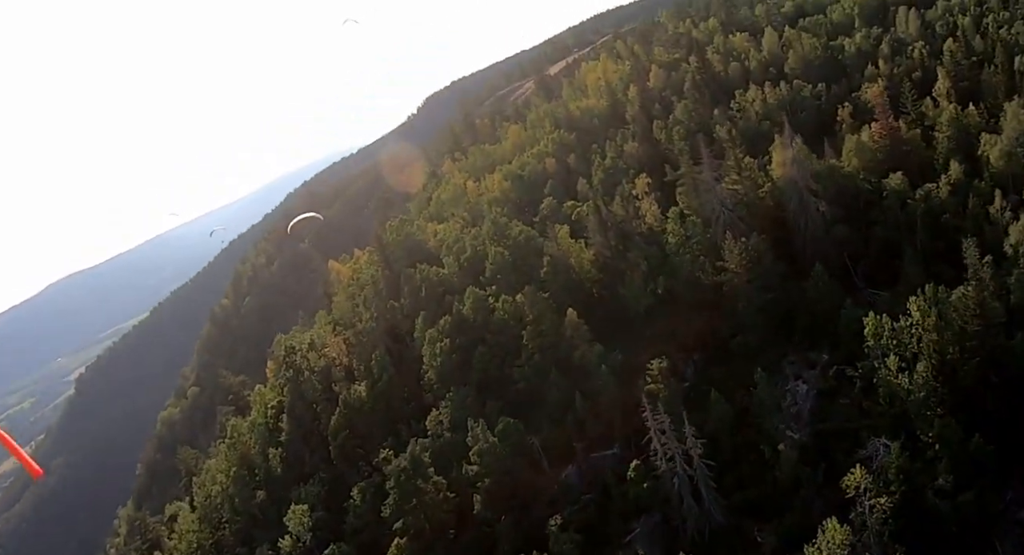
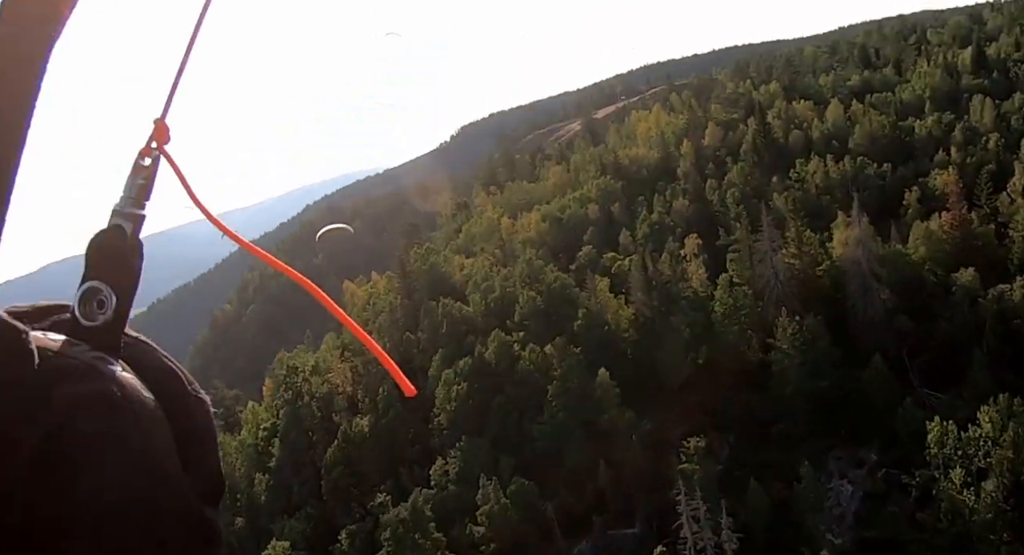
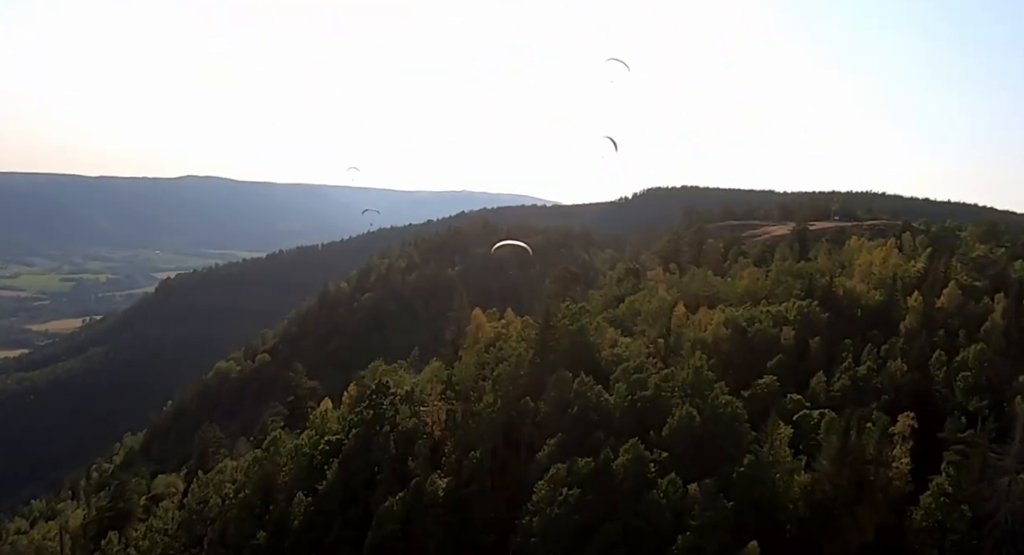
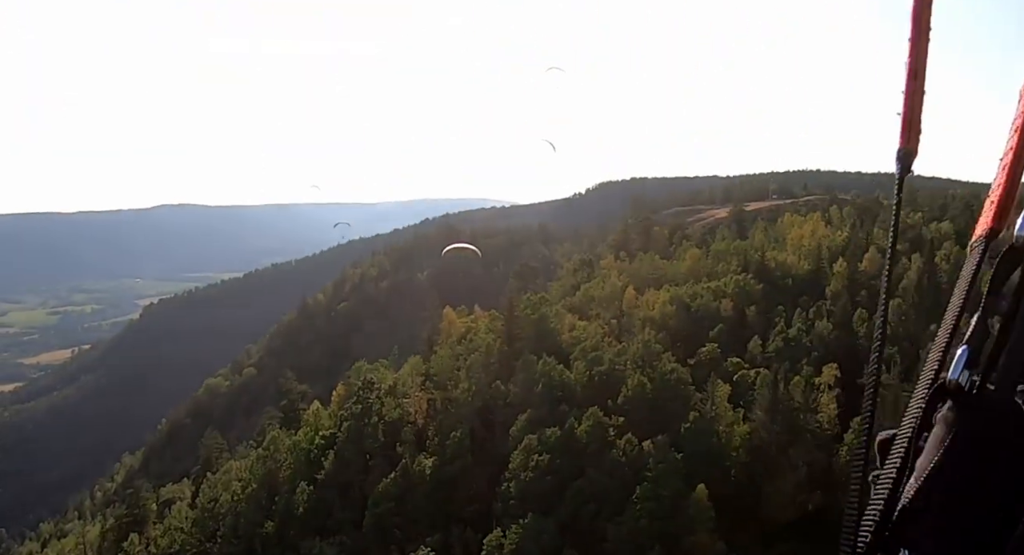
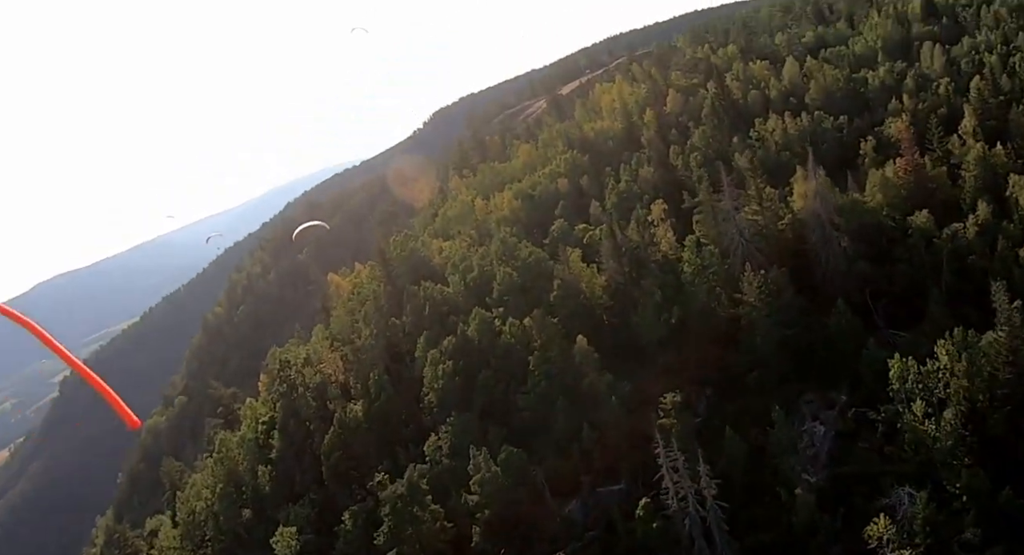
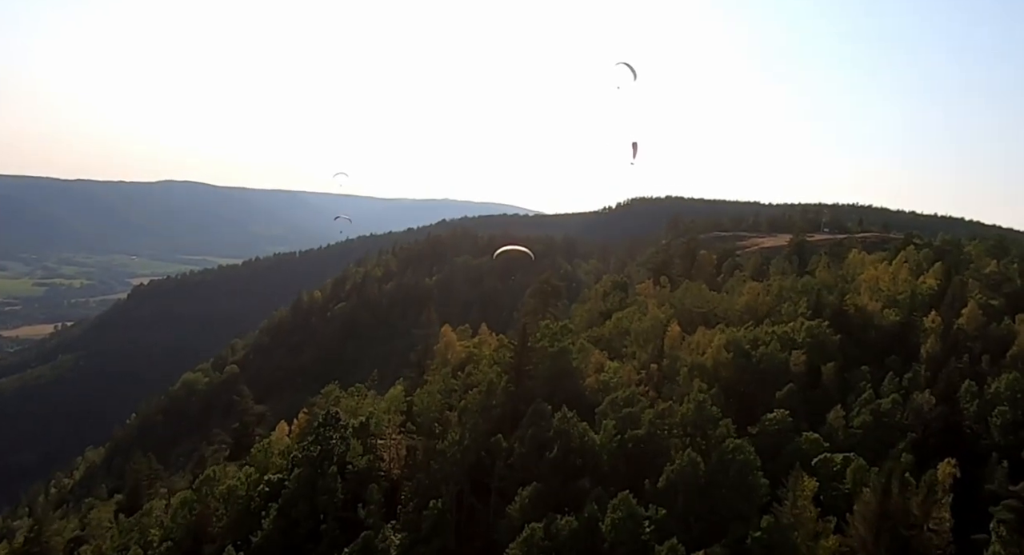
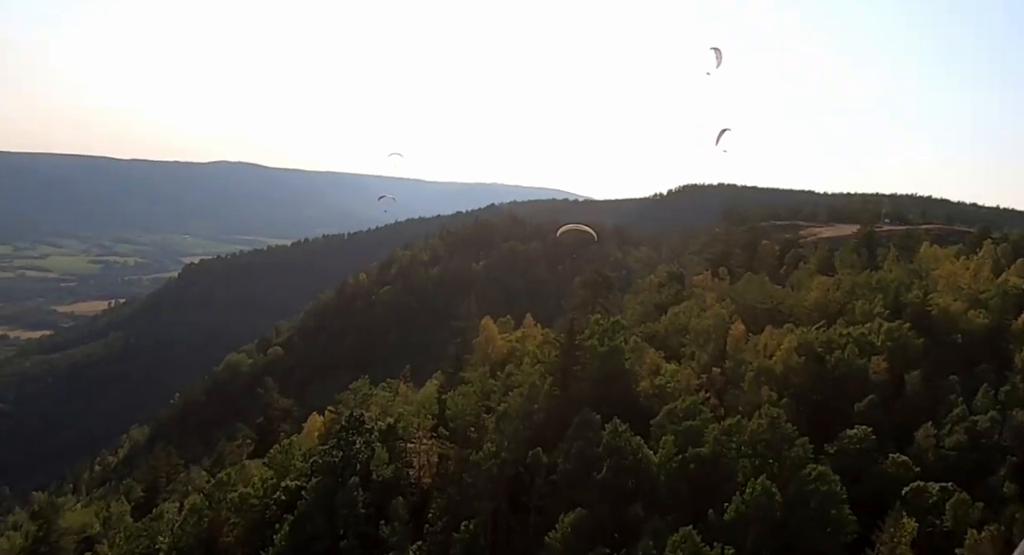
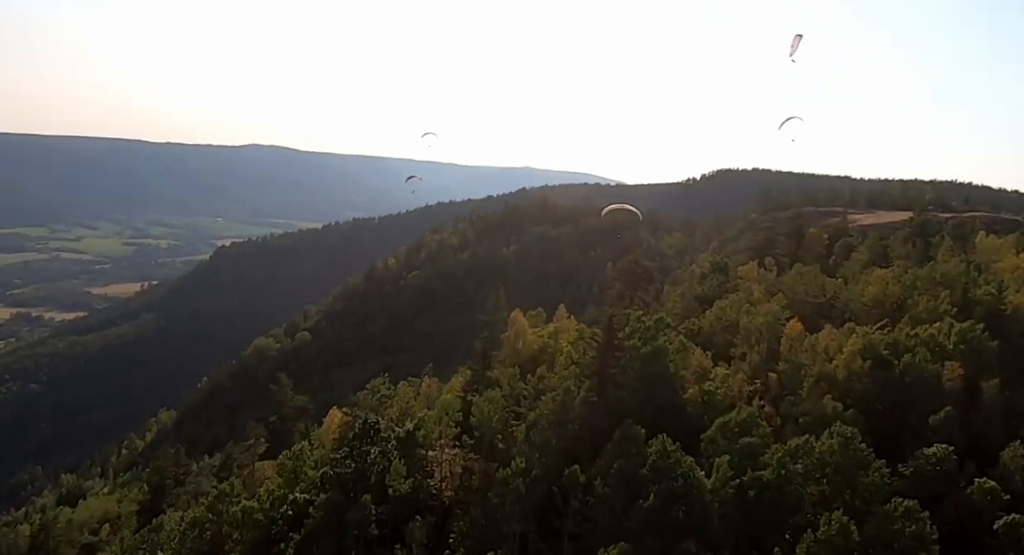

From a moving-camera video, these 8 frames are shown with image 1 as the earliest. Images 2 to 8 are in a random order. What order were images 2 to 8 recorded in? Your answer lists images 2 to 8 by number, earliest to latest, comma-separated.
5, 2, 4, 3, 6, 7, 8
